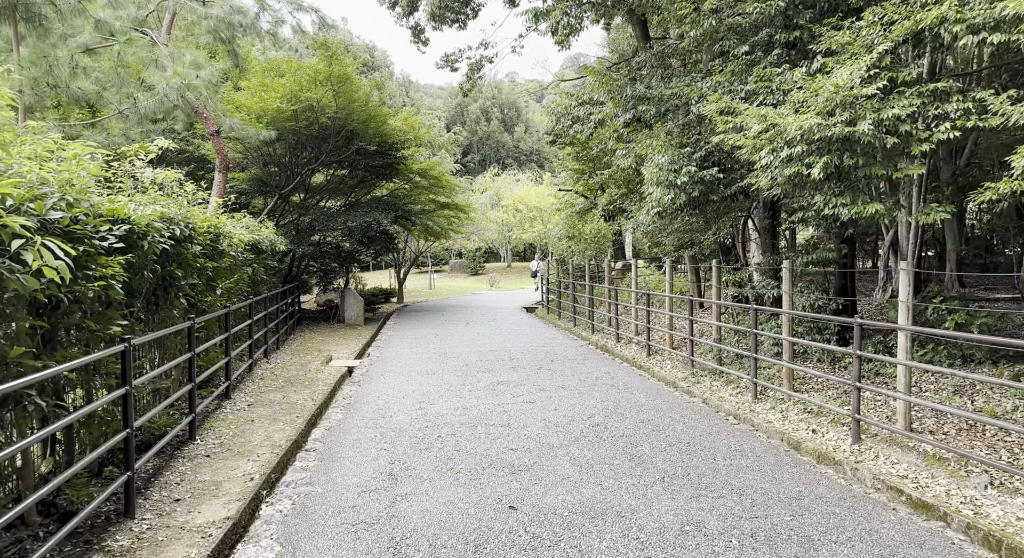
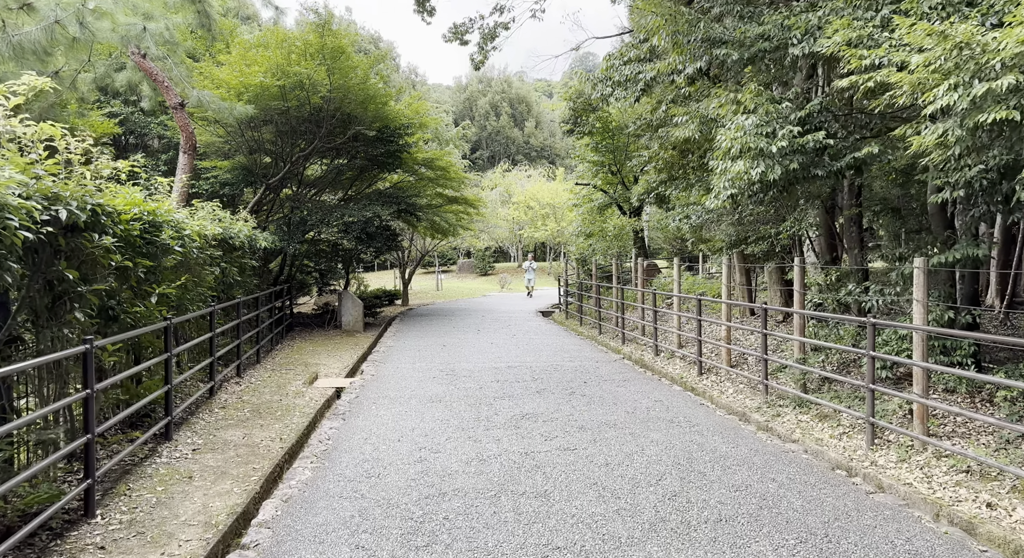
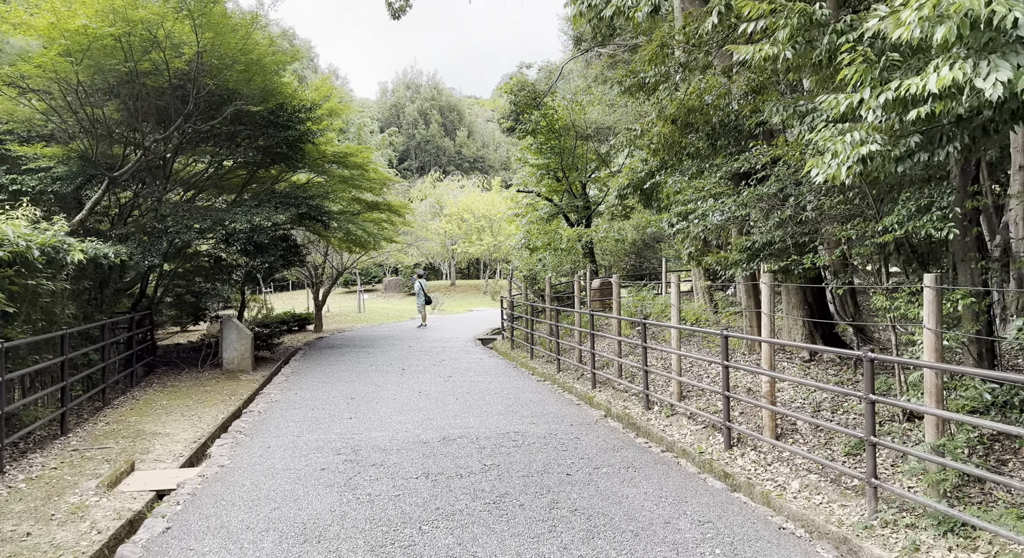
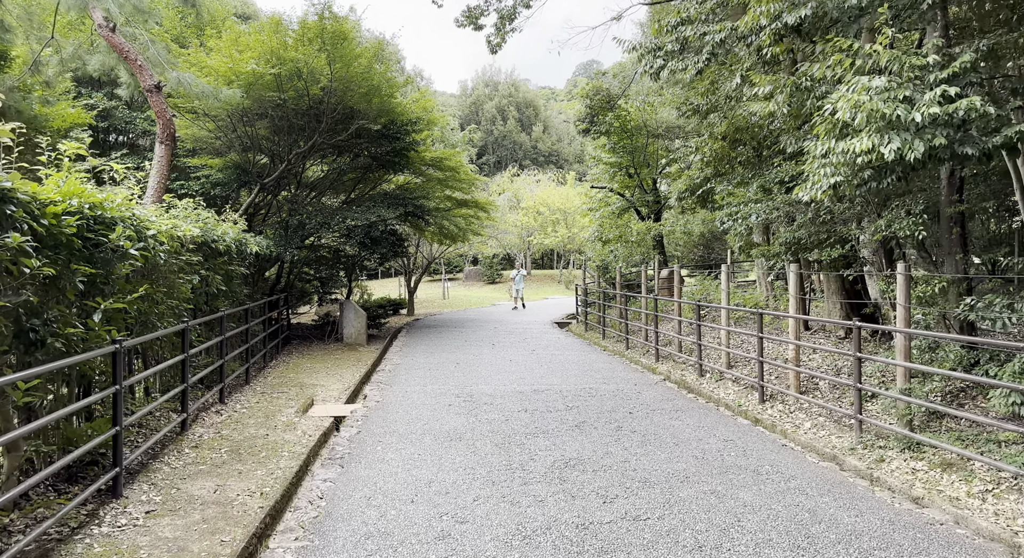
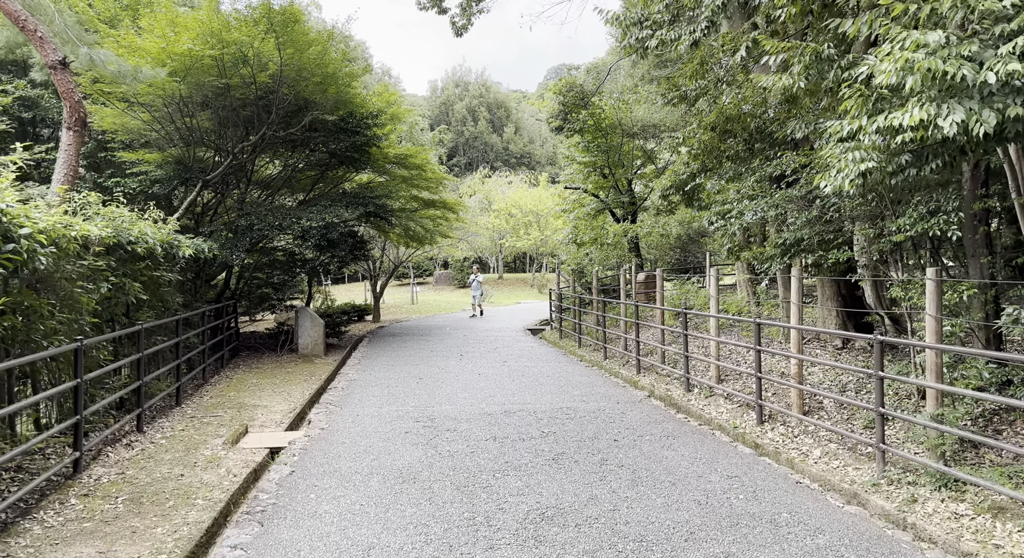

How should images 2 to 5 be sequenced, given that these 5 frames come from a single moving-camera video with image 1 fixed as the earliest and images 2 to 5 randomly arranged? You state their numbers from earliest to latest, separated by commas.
2, 4, 5, 3
